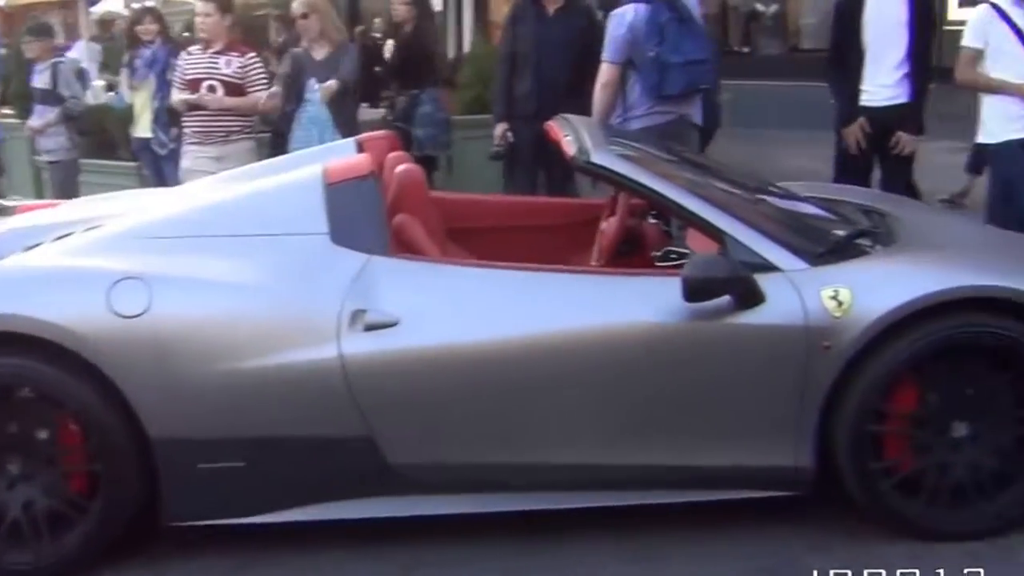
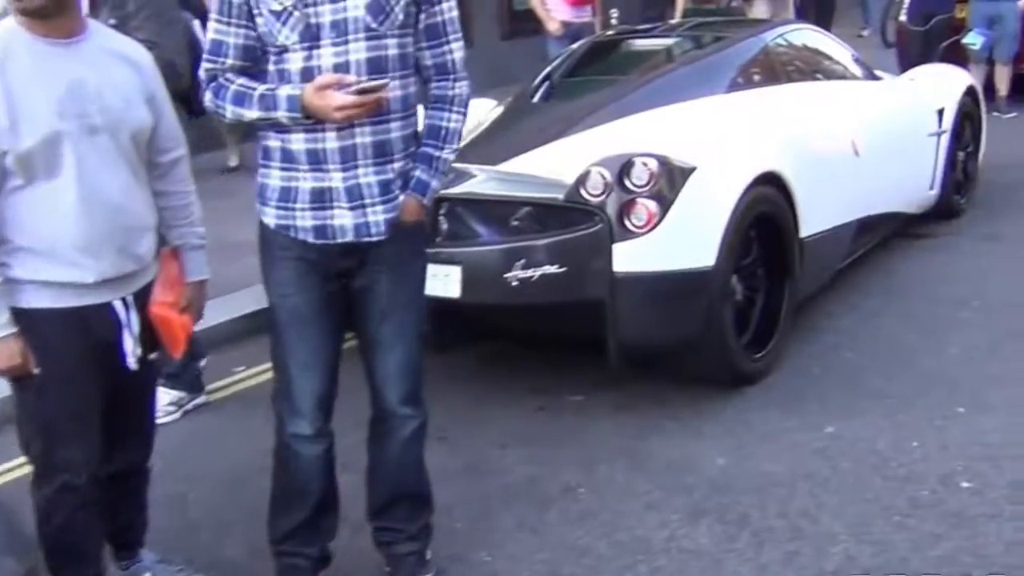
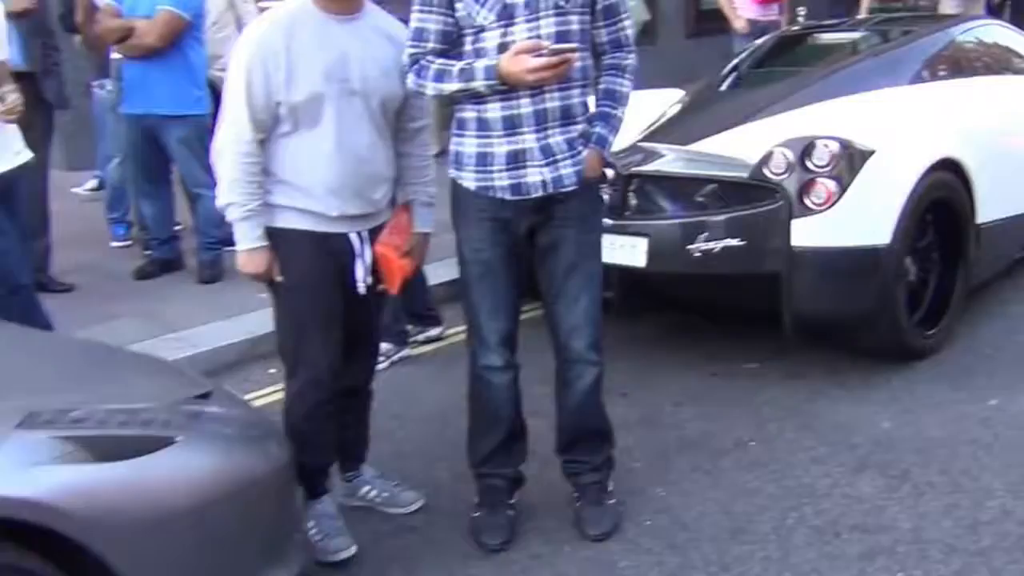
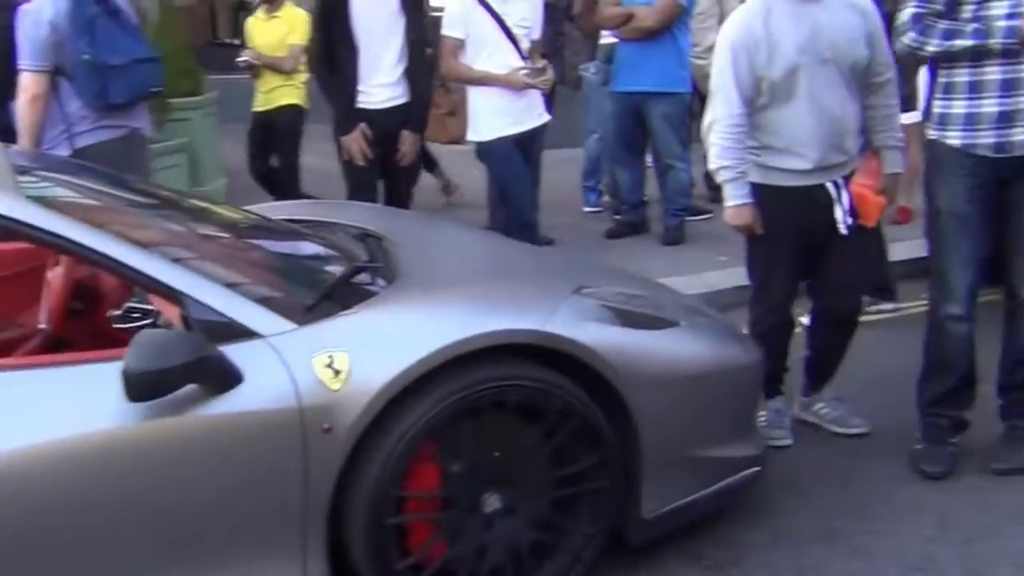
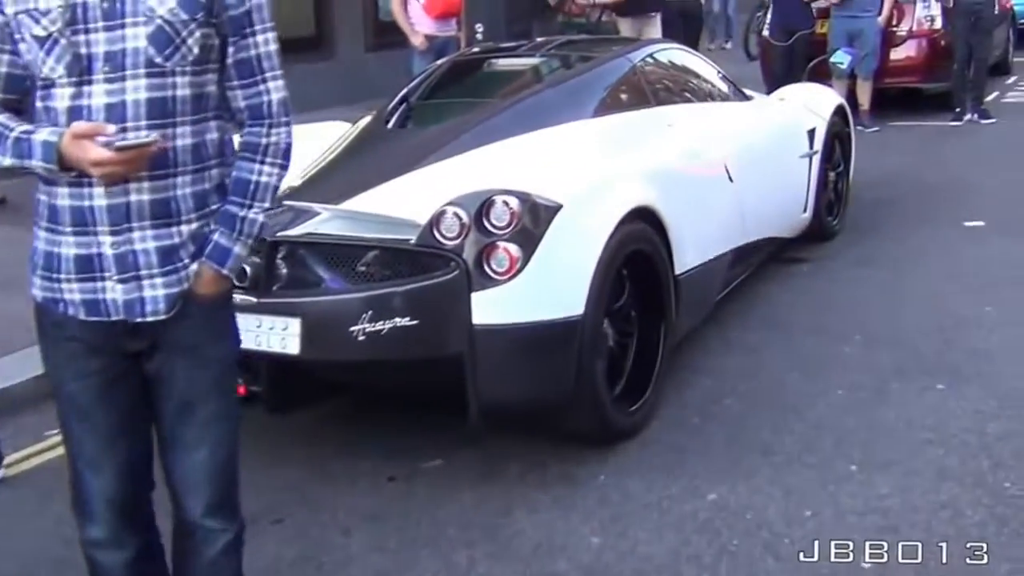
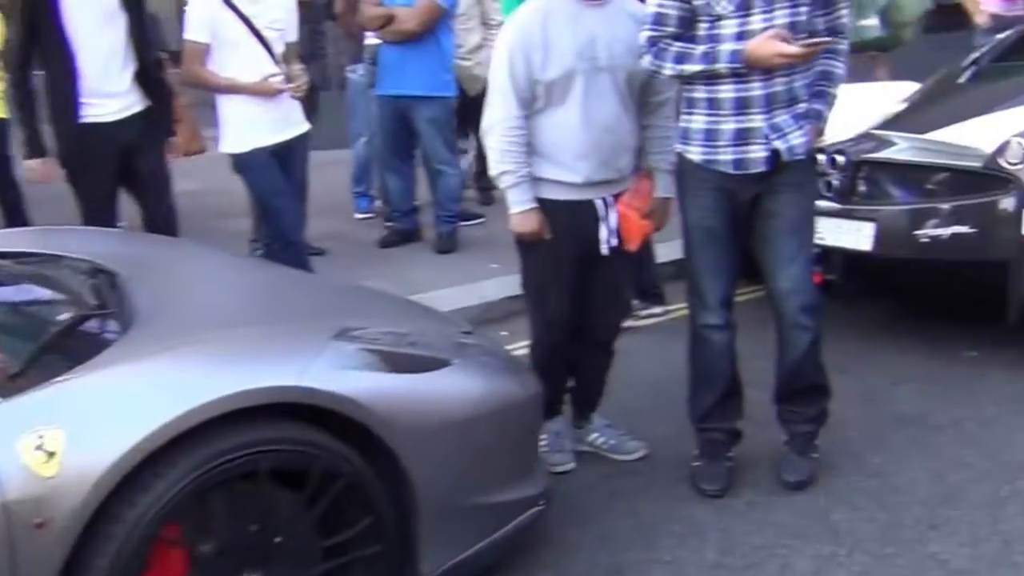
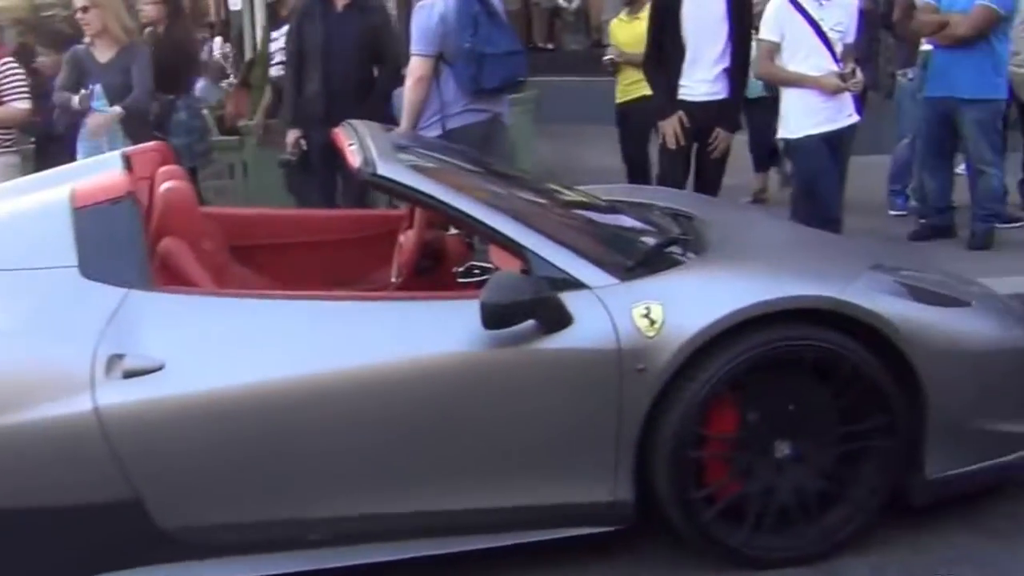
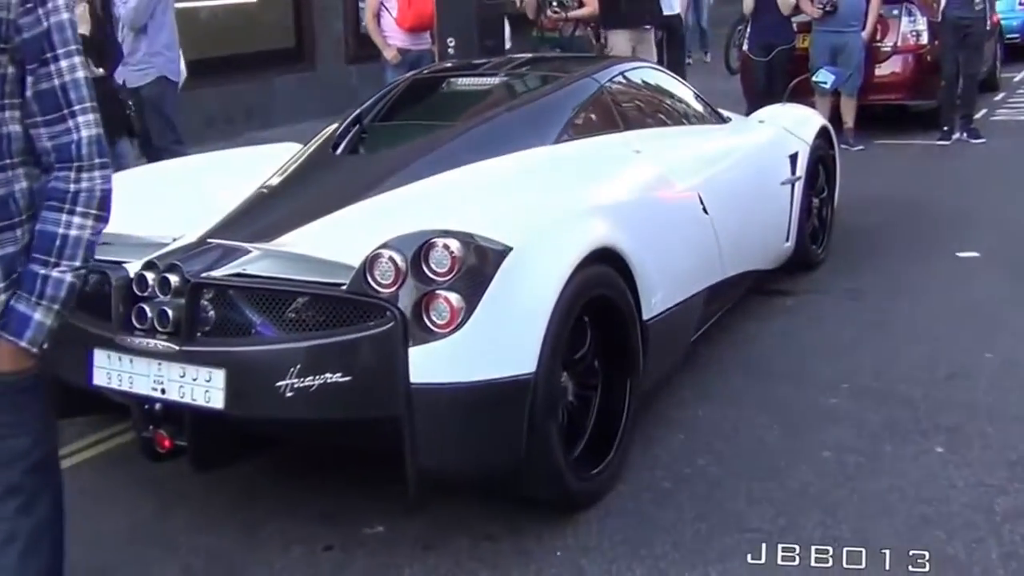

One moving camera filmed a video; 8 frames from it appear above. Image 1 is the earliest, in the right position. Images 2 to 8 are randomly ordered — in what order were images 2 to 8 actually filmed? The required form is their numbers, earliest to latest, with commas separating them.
7, 4, 6, 3, 2, 5, 8
